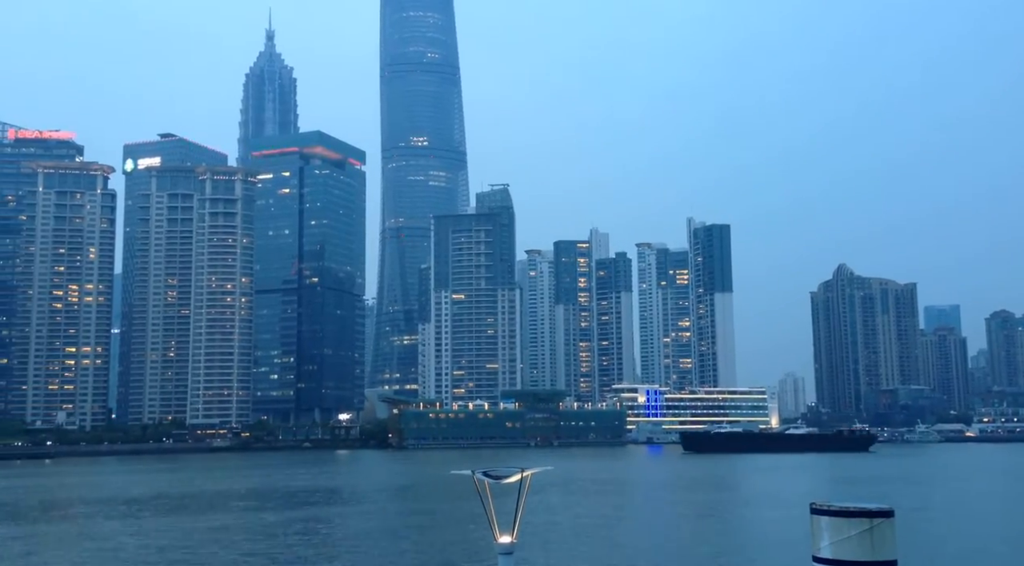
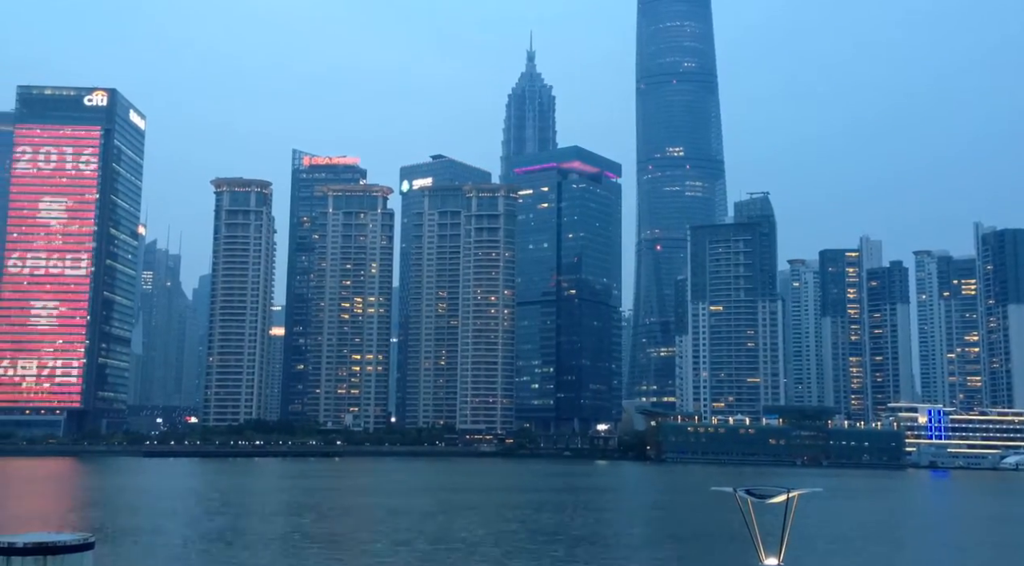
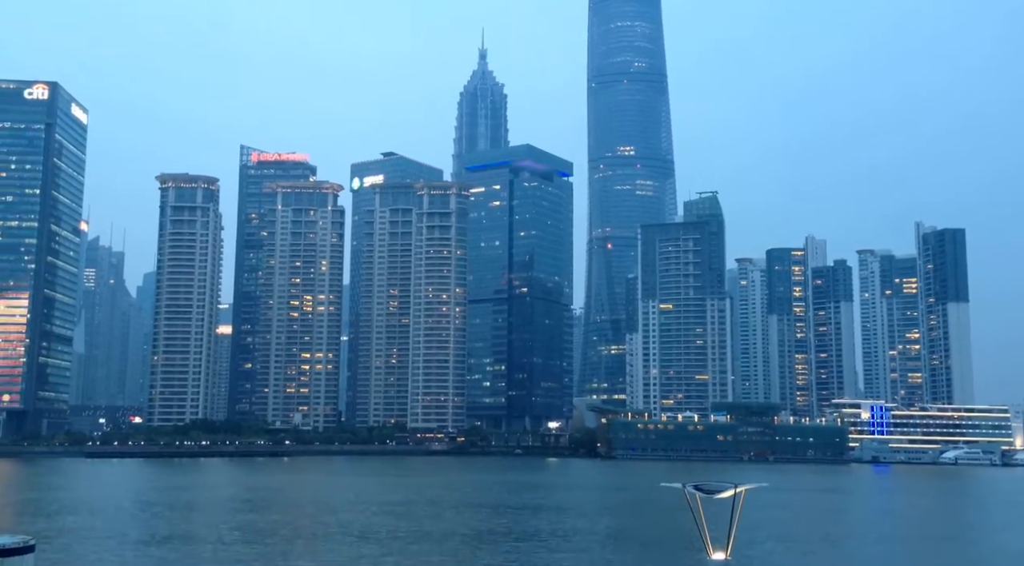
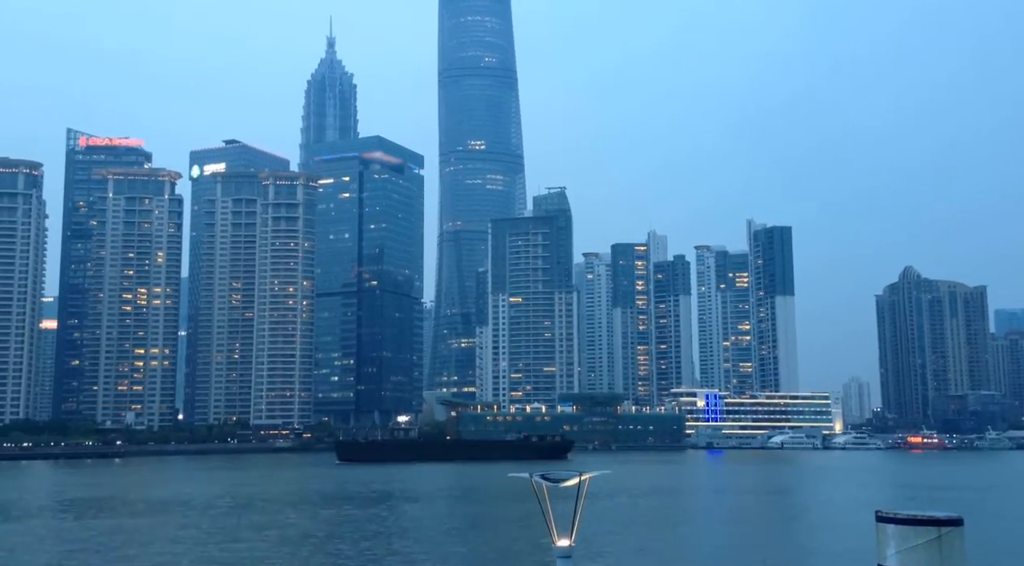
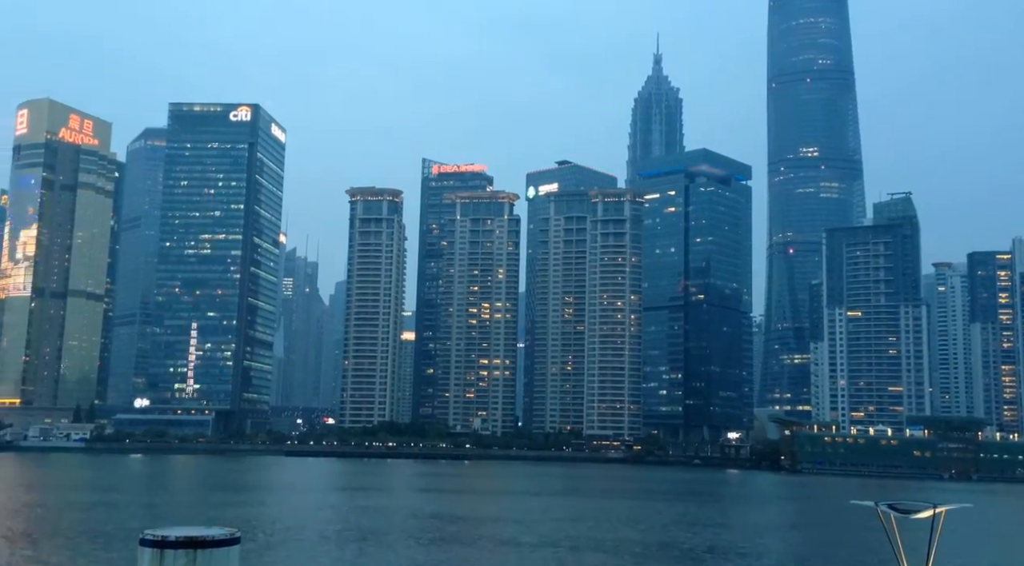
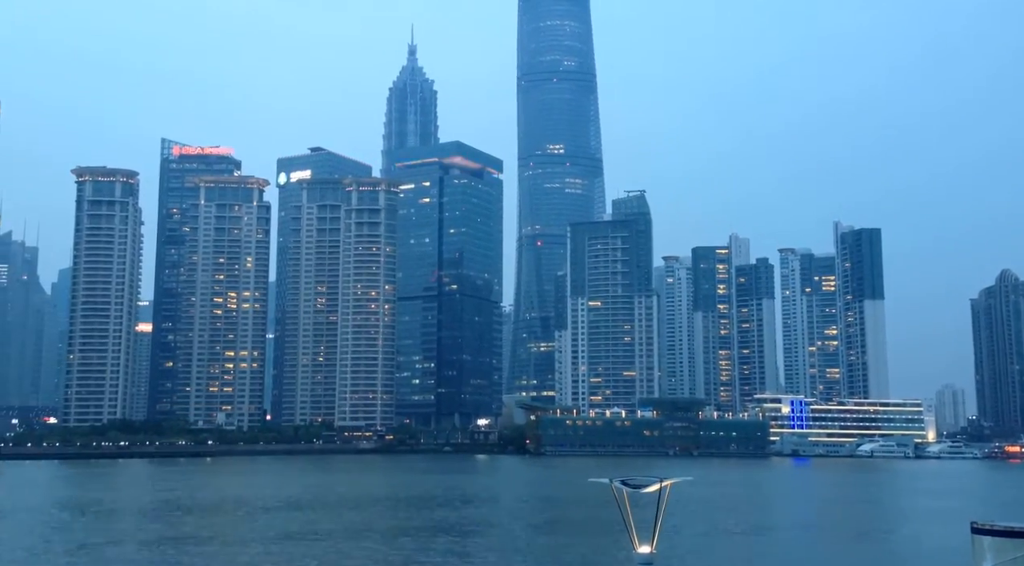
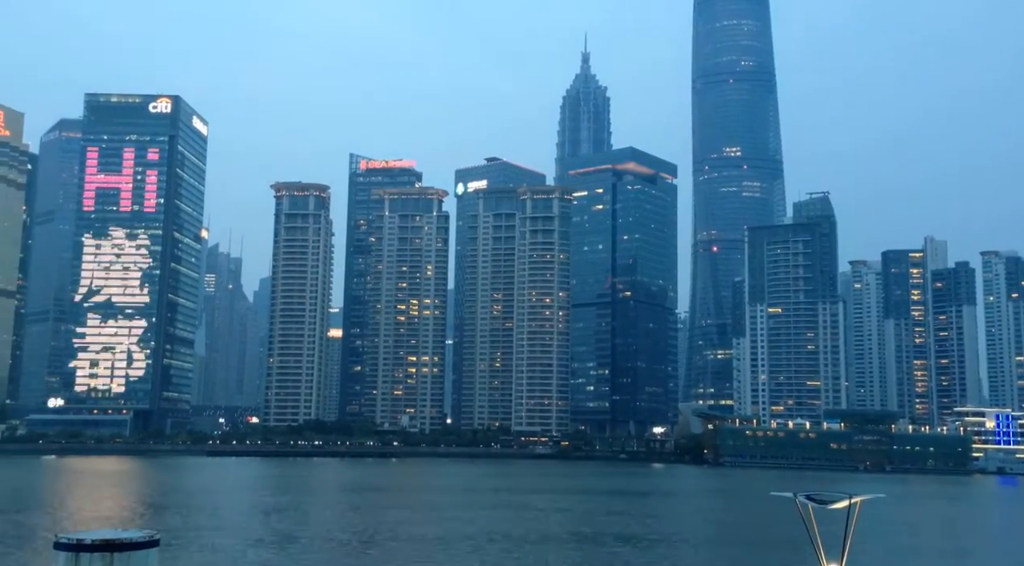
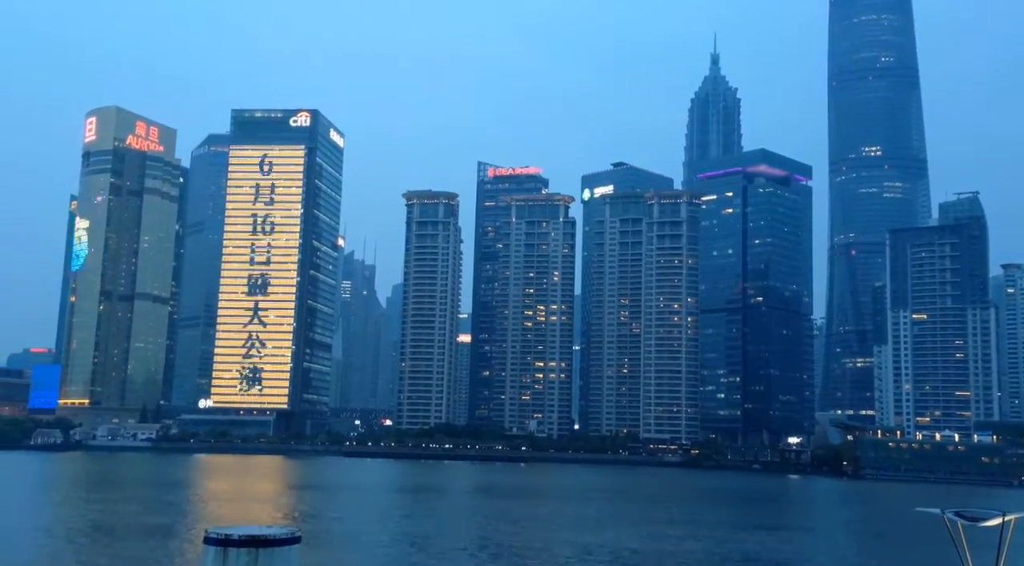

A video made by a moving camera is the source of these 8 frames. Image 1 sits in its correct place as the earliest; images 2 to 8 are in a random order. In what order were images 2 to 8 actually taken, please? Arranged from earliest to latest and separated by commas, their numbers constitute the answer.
4, 6, 3, 2, 7, 5, 8
